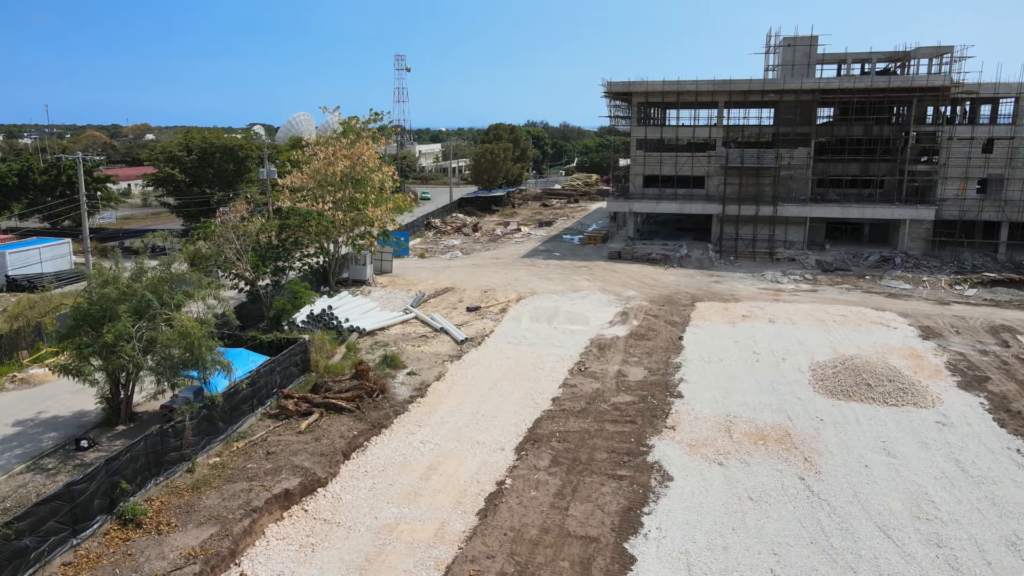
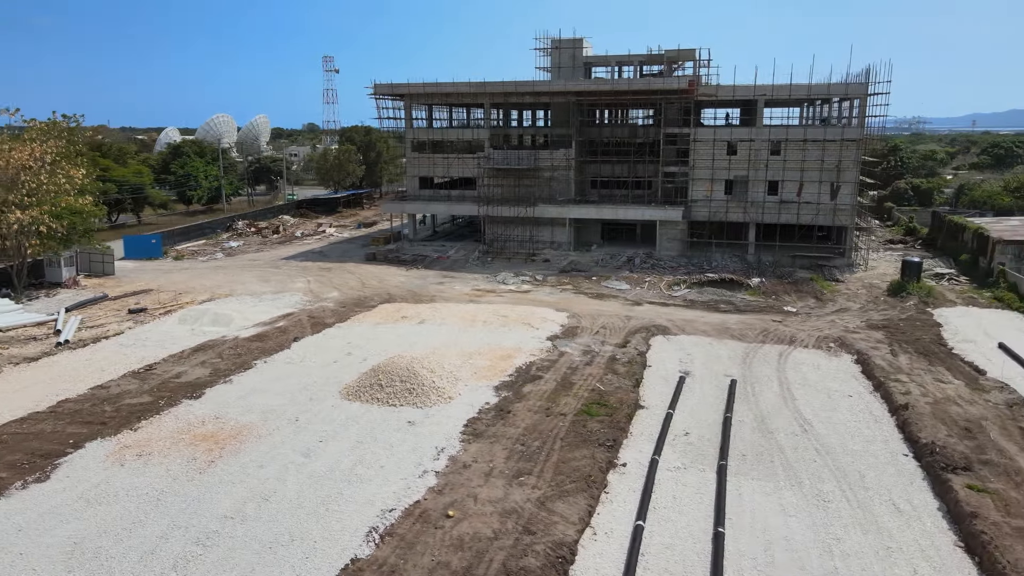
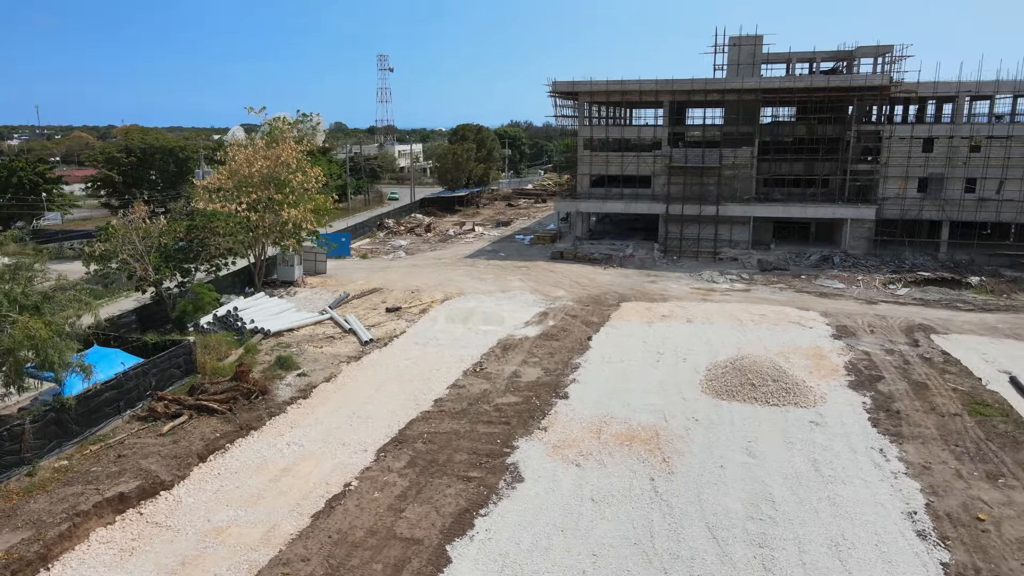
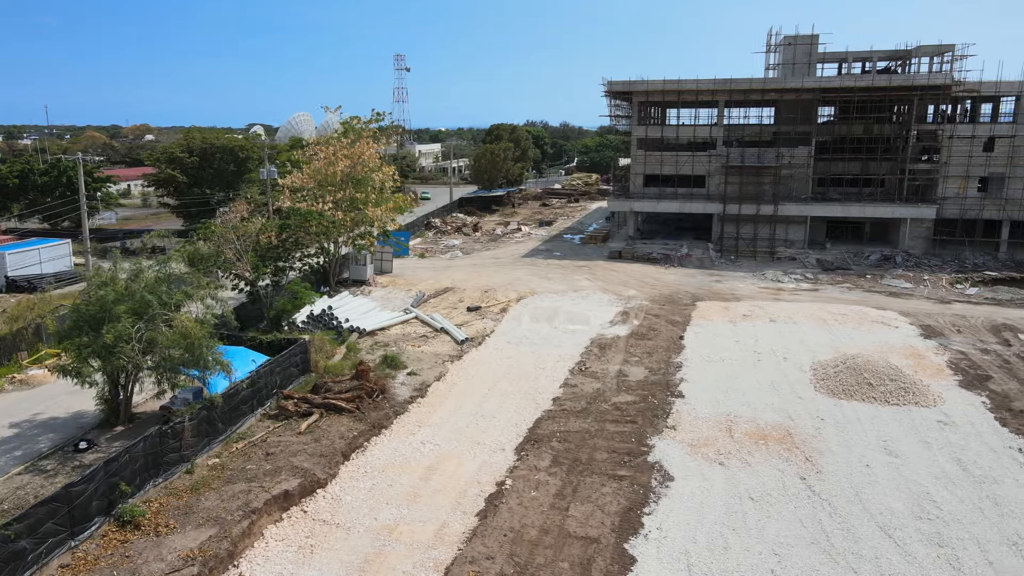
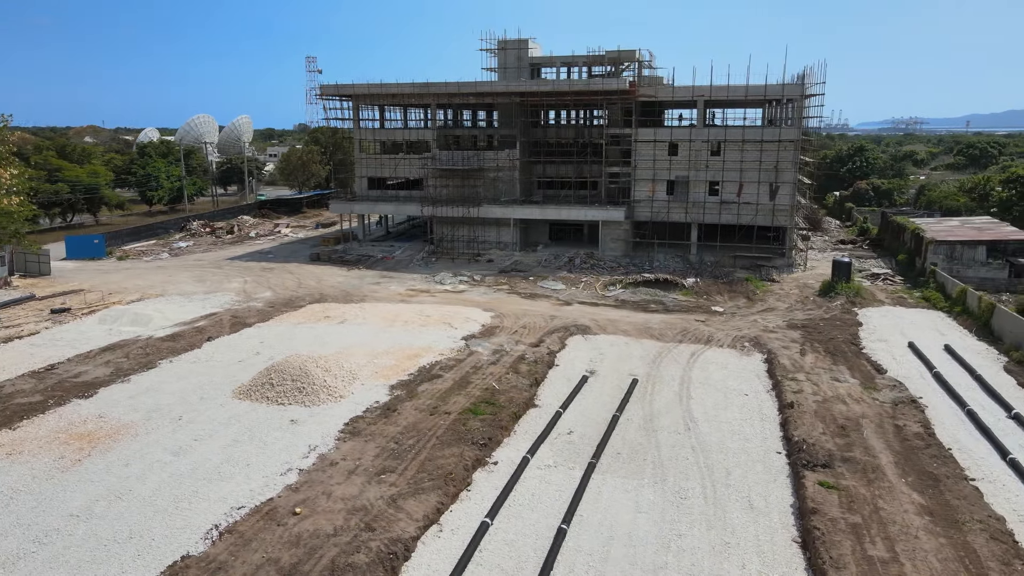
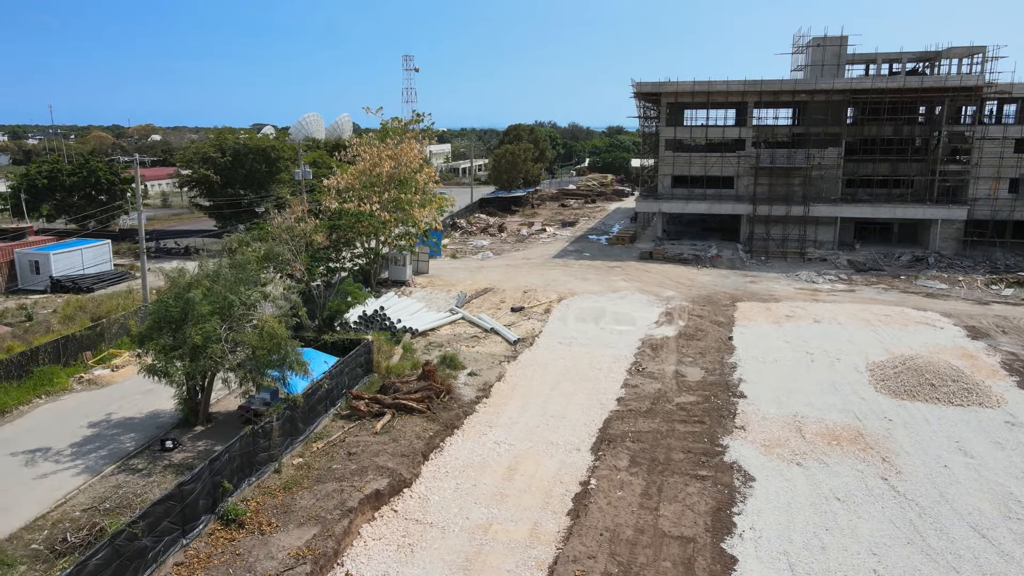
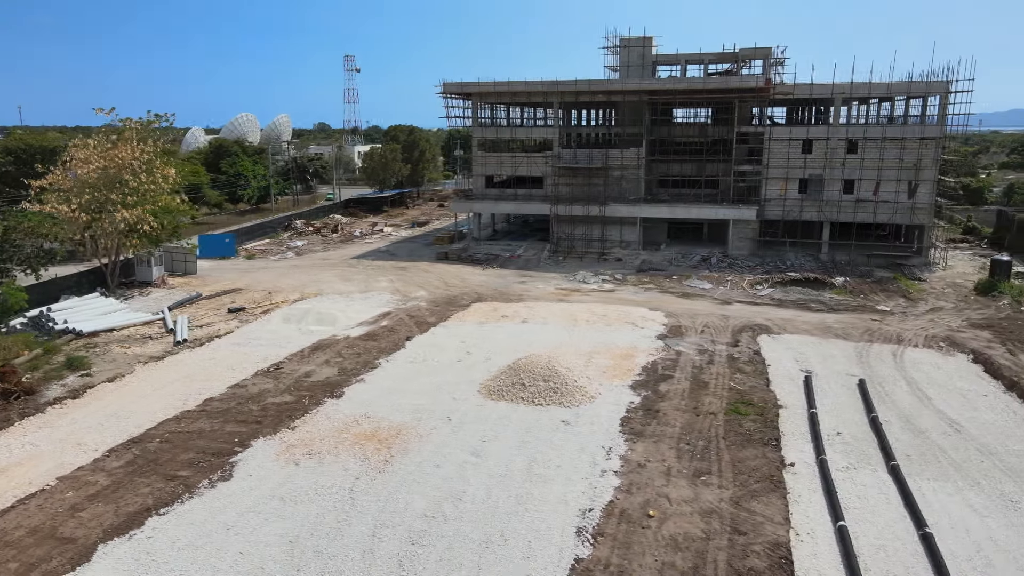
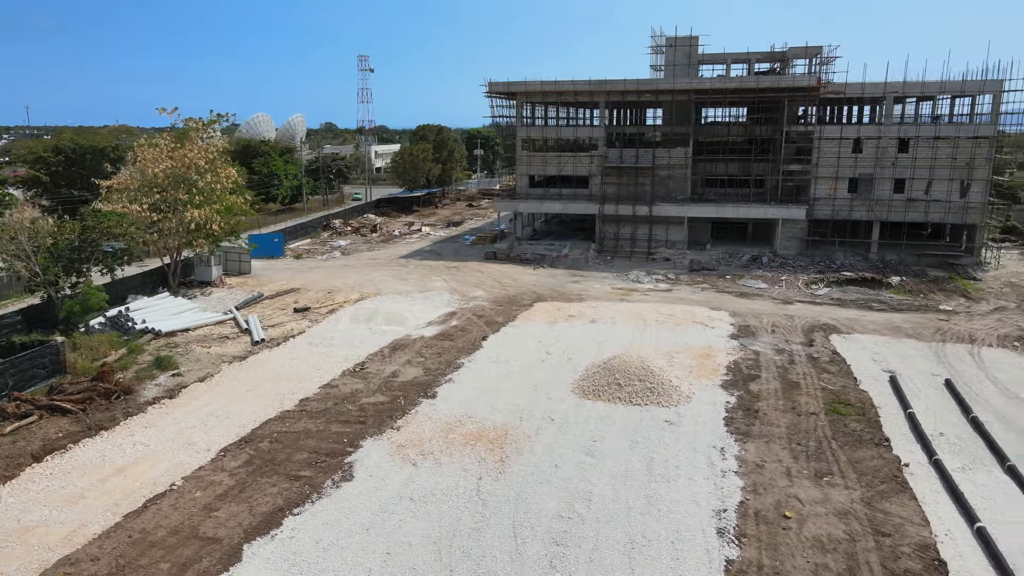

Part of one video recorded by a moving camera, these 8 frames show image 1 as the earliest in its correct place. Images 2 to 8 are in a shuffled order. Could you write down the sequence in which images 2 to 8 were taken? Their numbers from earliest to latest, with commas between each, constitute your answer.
6, 4, 3, 8, 7, 2, 5
